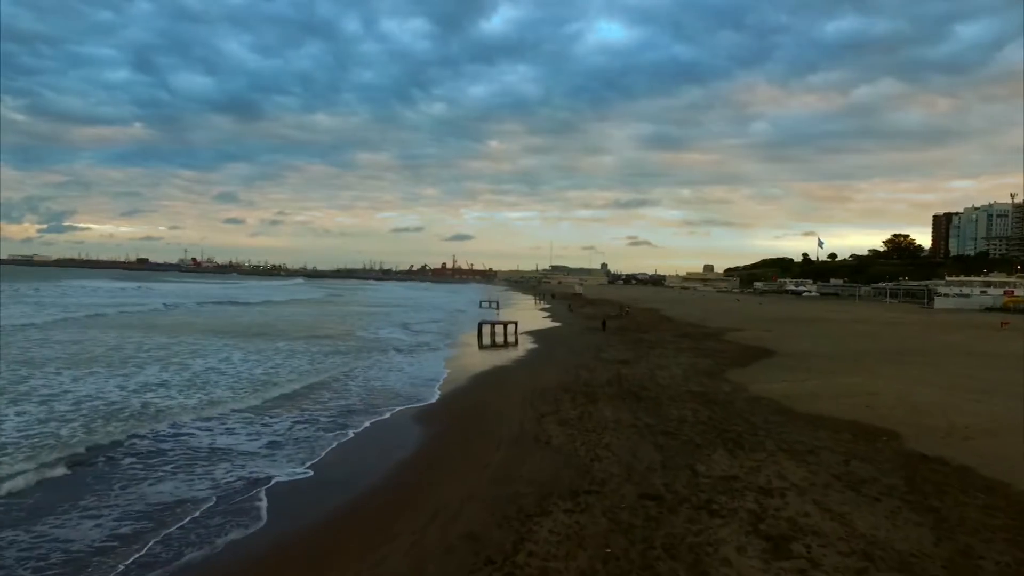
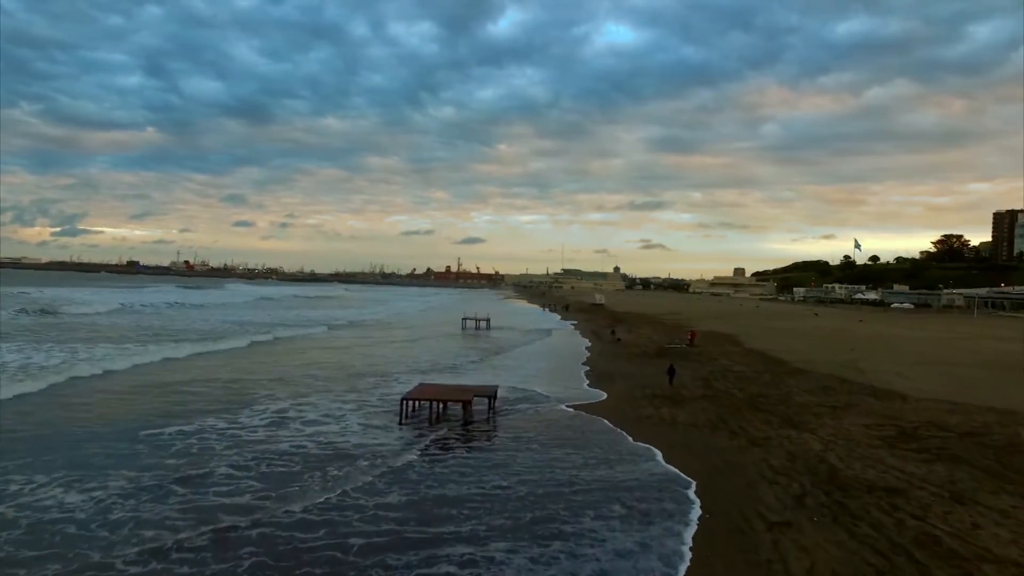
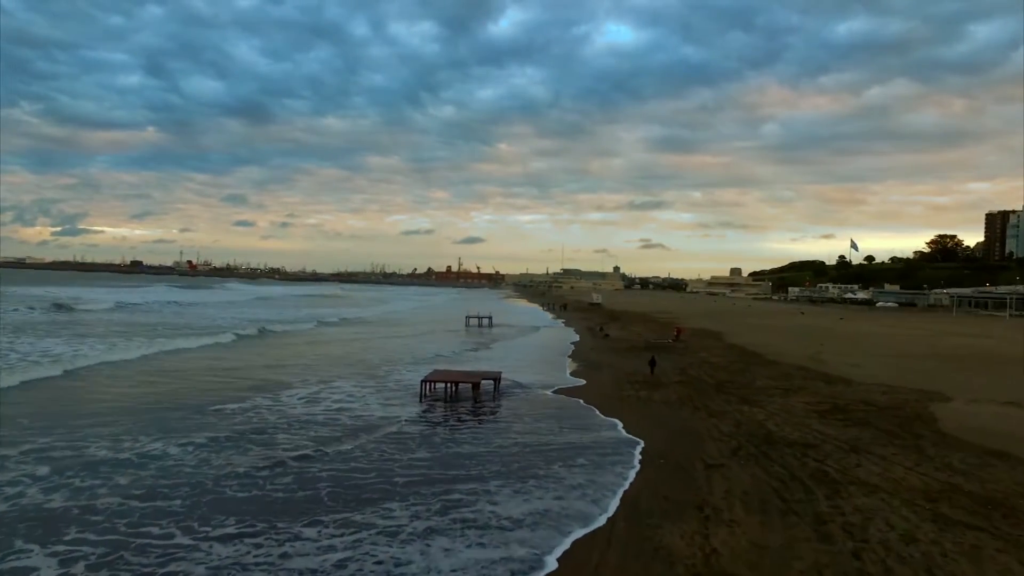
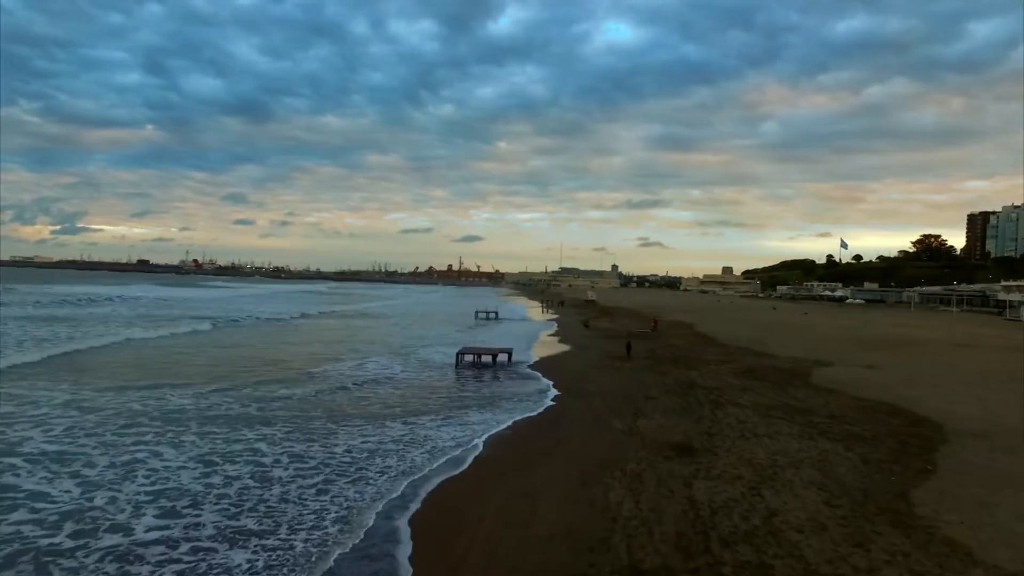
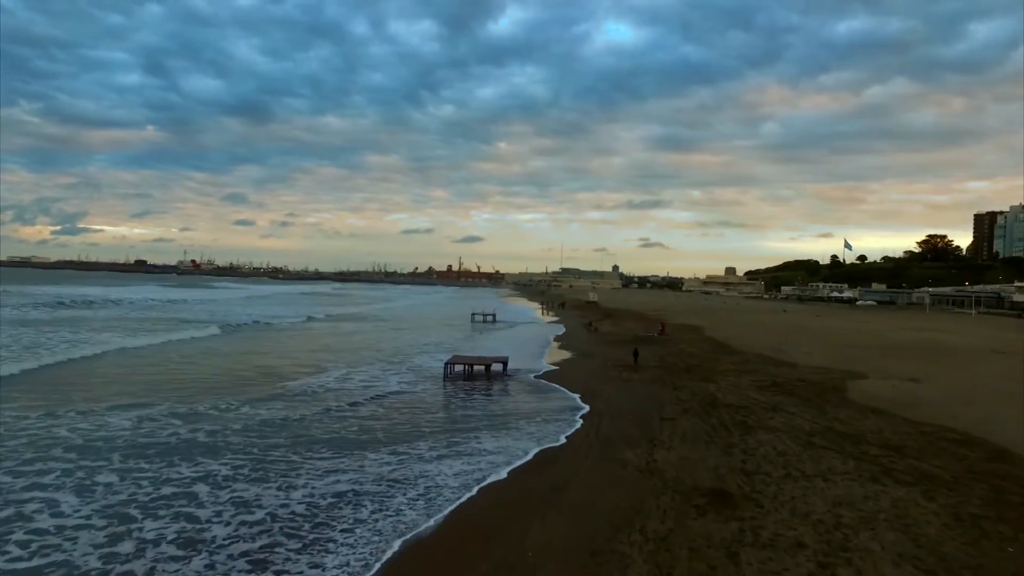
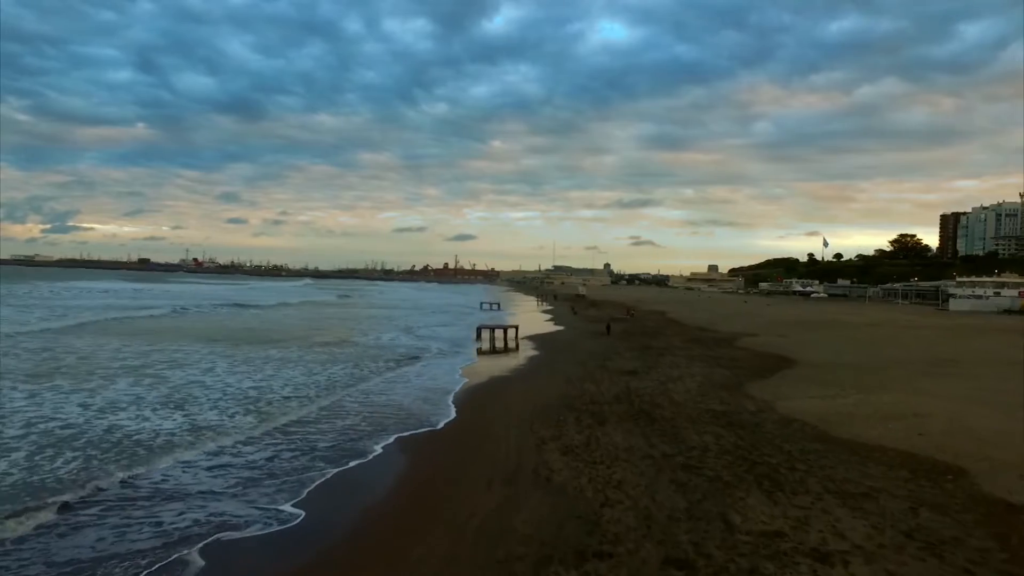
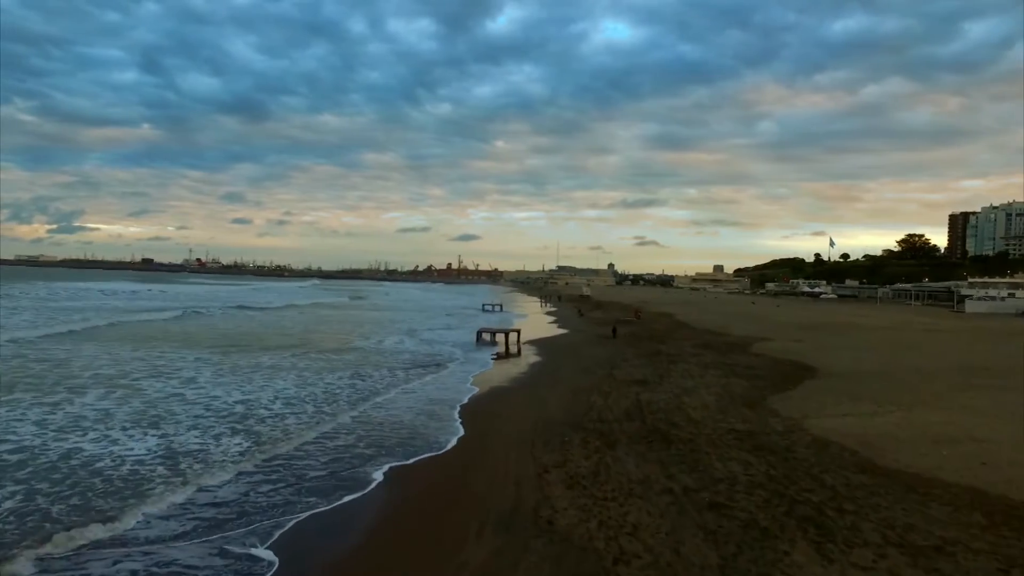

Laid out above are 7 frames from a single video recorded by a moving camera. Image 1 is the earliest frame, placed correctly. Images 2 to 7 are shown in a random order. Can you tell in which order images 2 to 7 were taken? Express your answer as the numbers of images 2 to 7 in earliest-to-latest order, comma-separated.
6, 7, 4, 5, 3, 2
